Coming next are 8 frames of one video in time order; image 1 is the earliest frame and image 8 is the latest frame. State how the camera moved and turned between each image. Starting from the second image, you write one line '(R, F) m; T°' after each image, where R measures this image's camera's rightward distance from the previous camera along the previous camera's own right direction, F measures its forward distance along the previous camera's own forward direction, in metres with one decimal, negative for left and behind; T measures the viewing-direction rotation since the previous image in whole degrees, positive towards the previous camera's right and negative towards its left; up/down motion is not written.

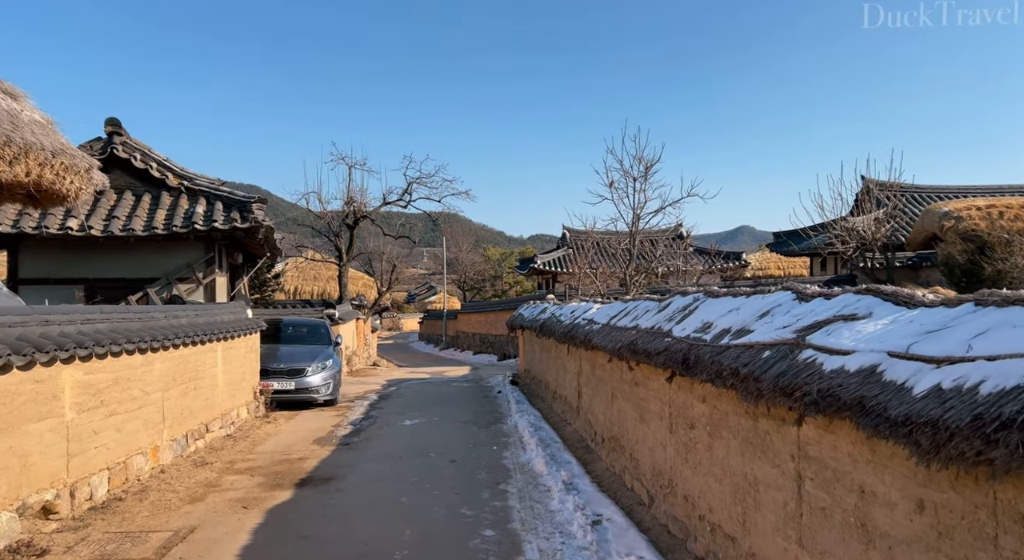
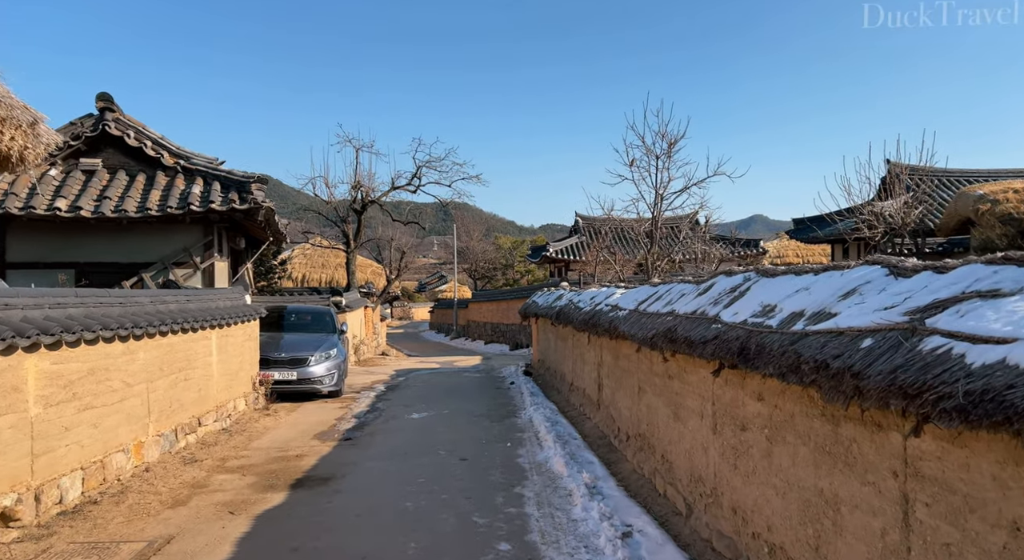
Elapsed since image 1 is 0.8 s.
(0.0, +0.6) m; -1°
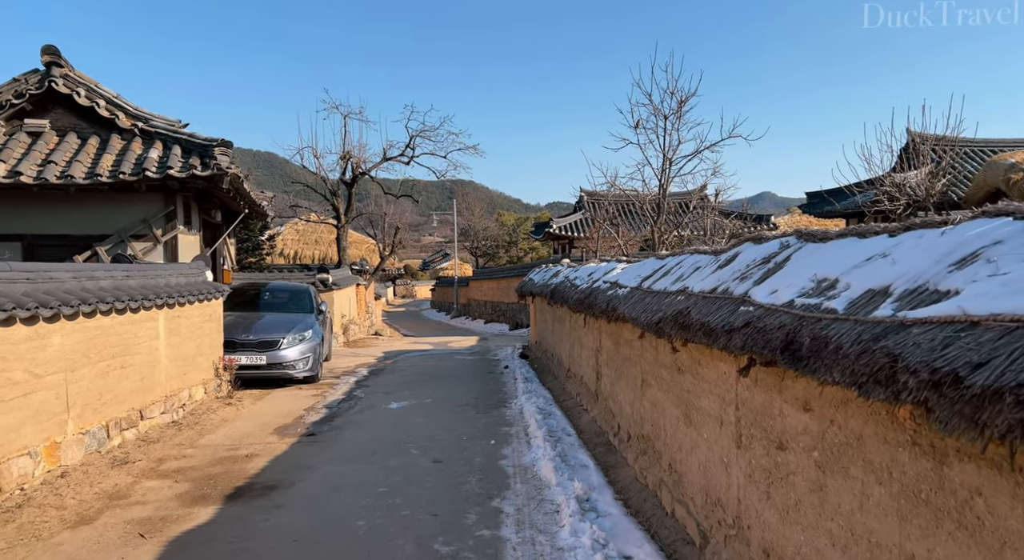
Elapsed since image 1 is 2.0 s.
(+0.2, +0.9) m; 0°
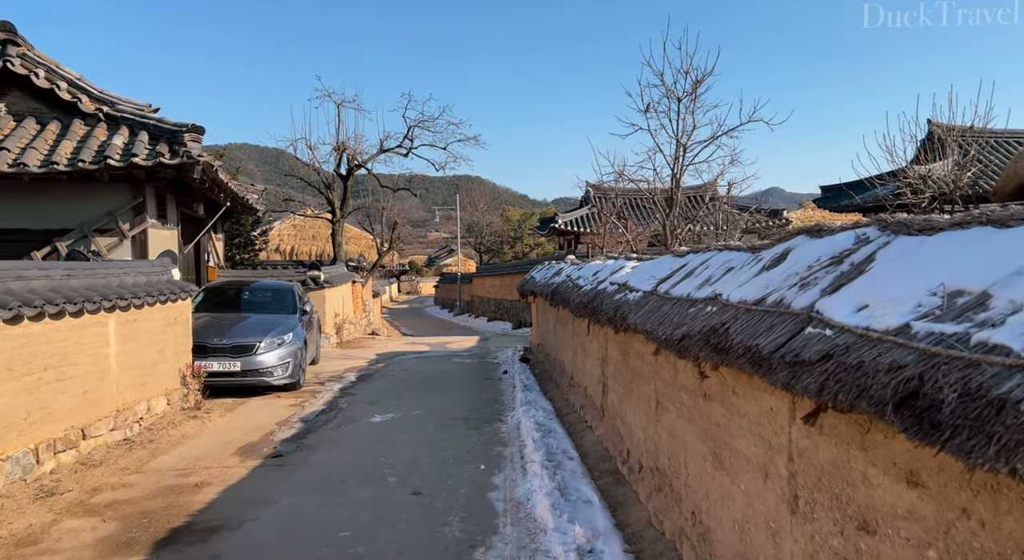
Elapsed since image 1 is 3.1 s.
(+0.1, +0.8) m; -1°
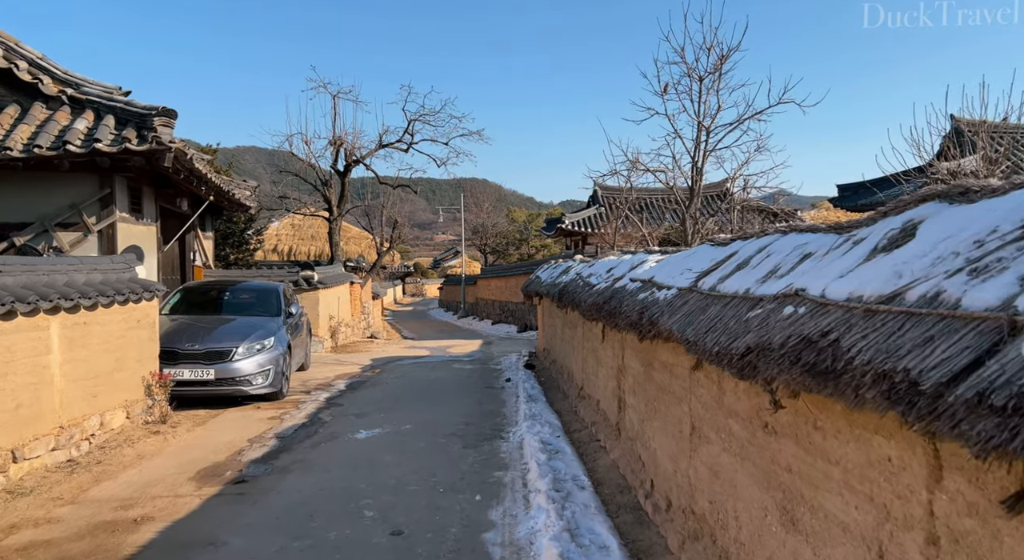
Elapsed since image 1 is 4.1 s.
(0.0, +0.8) m; -1°
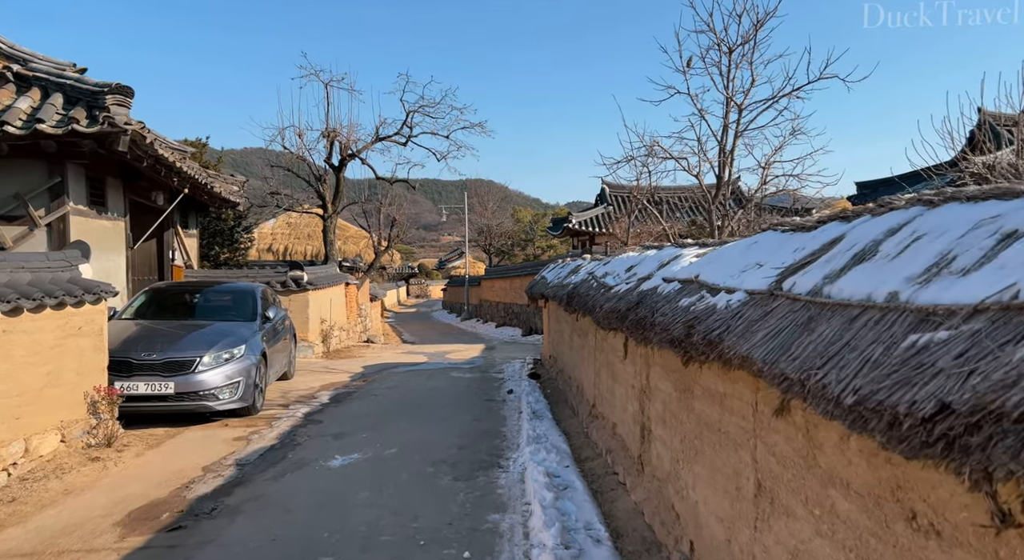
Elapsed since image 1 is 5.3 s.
(0.0, +0.9) m; 0°
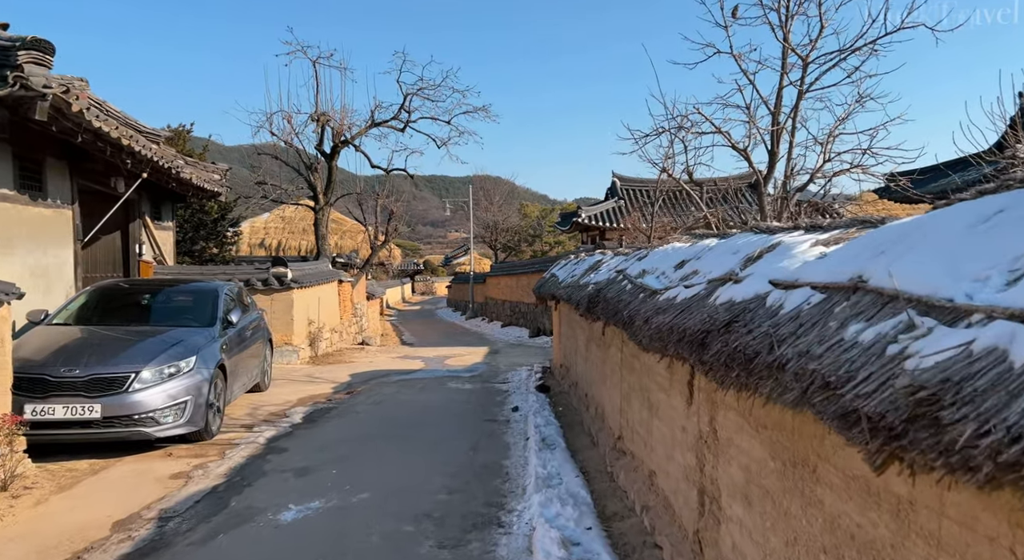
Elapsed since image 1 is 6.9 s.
(0.0, +1.2) m; -1°
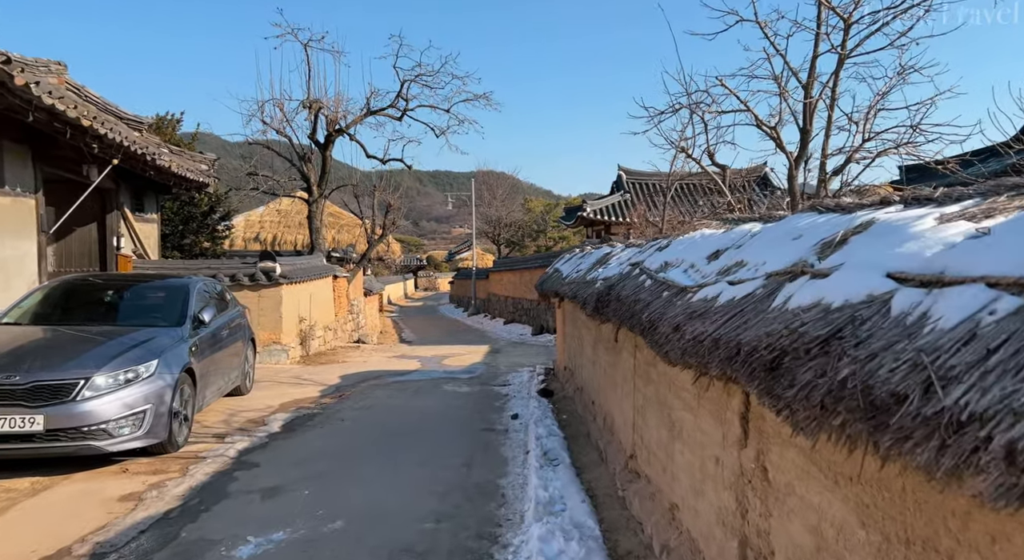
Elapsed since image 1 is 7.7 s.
(0.0, +0.6) m; 0°
